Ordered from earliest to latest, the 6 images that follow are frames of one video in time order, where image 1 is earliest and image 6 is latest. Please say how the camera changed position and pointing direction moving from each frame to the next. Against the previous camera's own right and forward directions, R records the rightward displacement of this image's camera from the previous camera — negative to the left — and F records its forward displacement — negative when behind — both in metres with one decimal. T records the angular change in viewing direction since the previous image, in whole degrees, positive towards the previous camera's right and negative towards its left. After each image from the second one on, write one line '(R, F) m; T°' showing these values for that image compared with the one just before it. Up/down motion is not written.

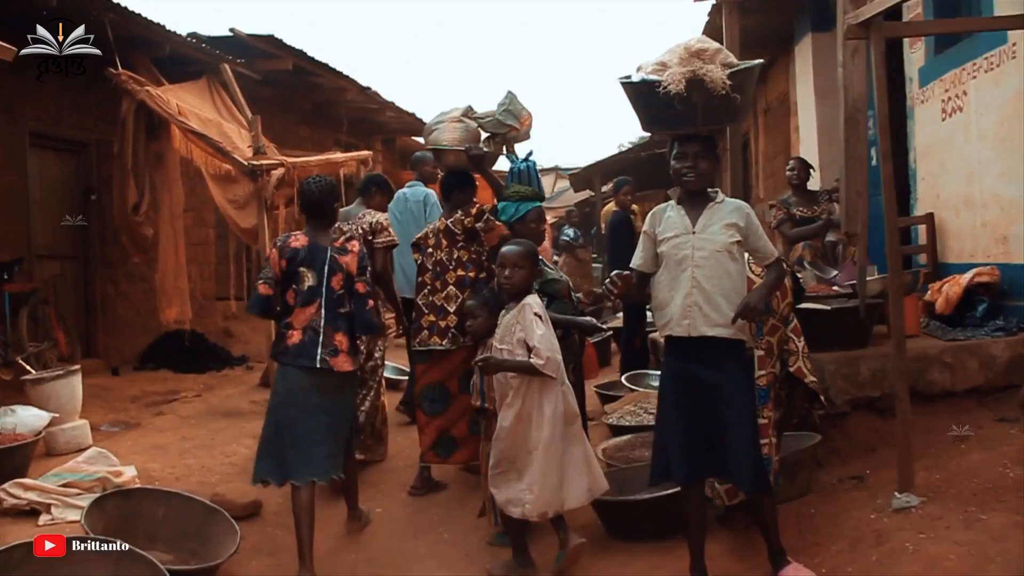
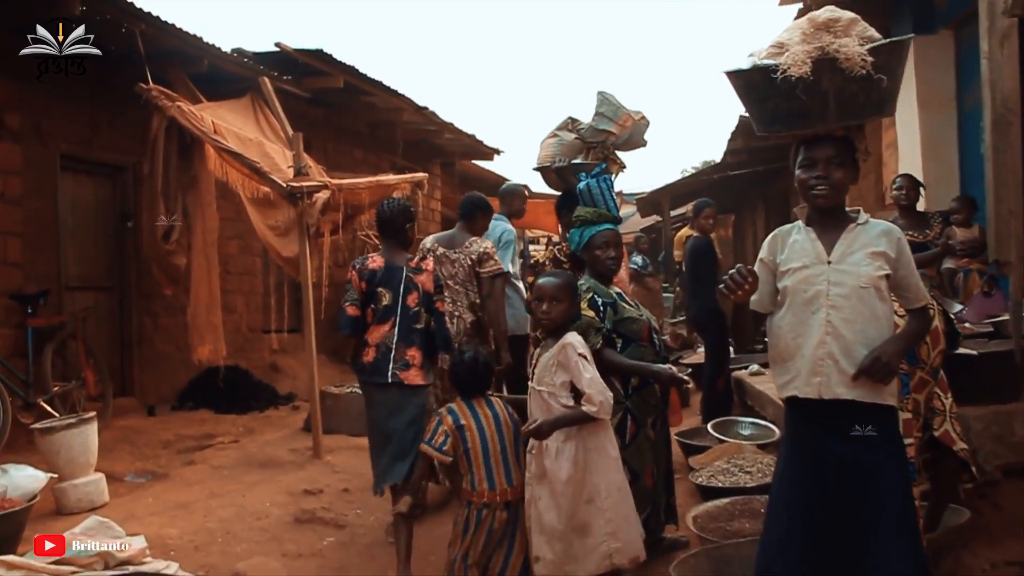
(0.0, +0.7) m; -3°
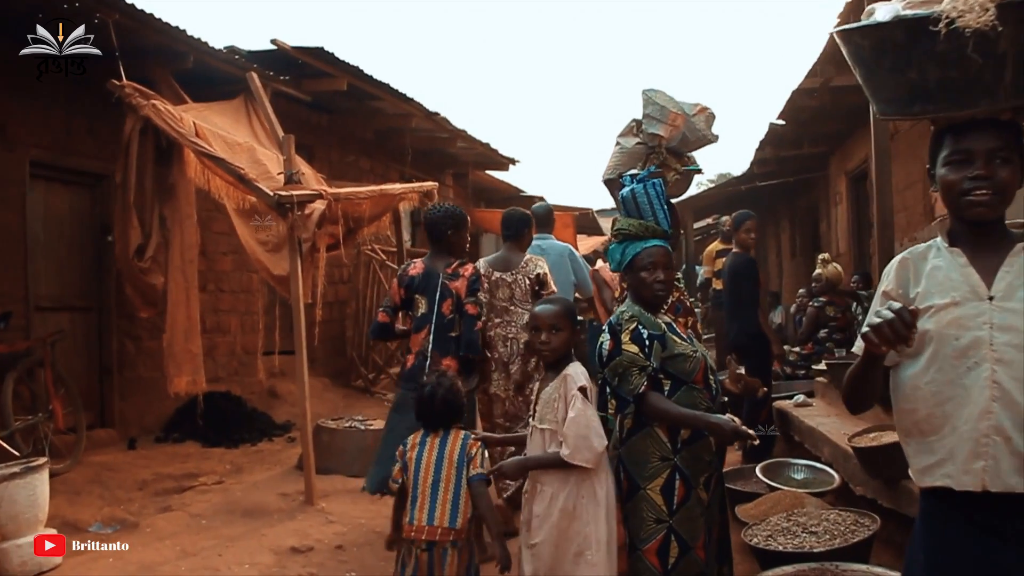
(0.0, +0.7) m; -1°
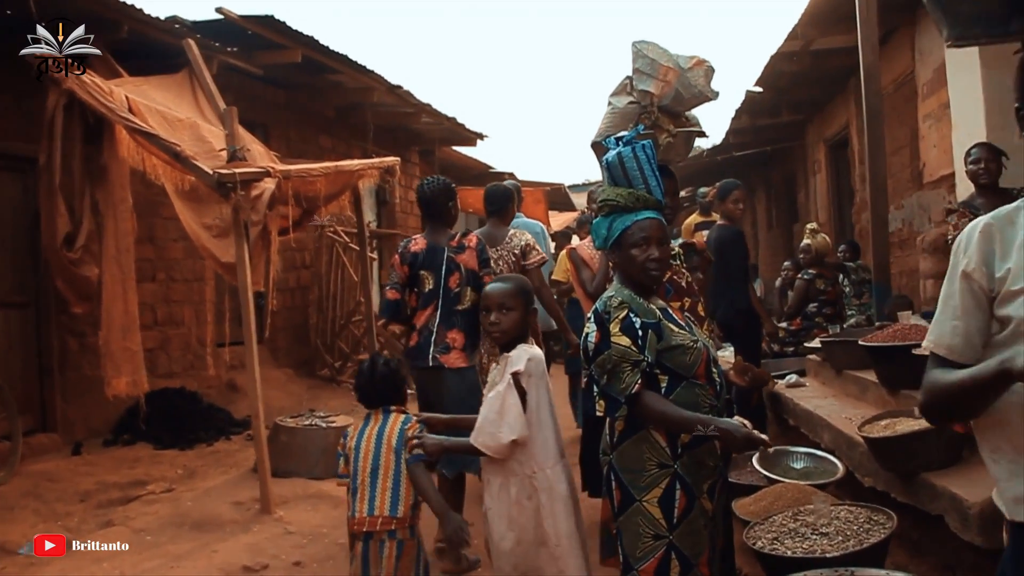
(0.0, +0.4) m; +1°
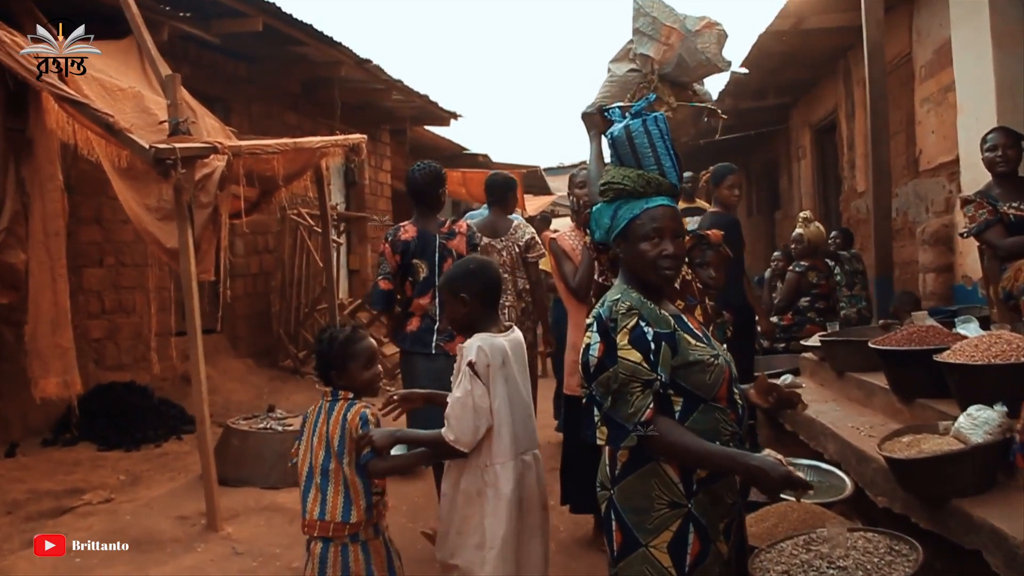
(0.0, +0.5) m; +2°
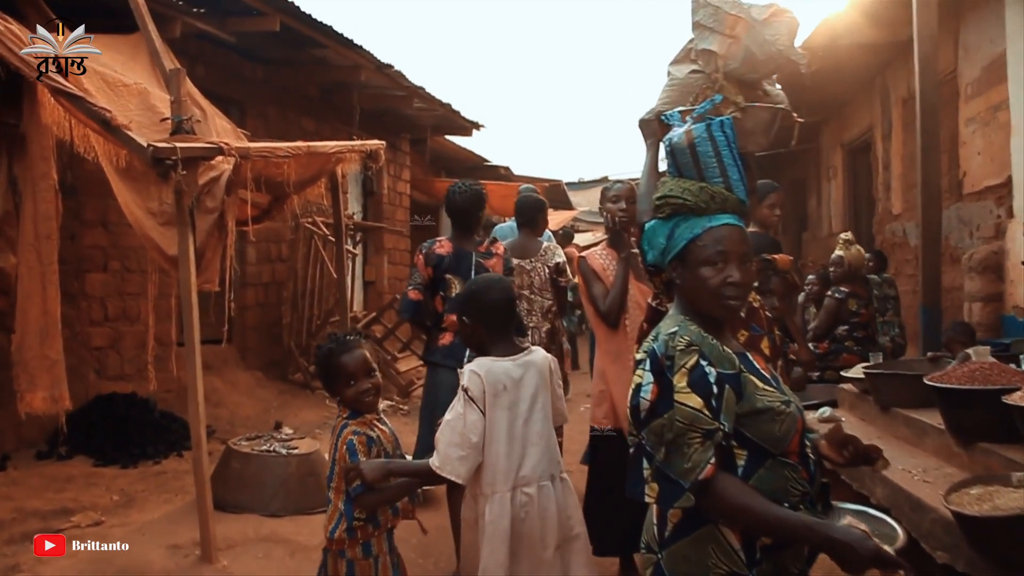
(0.0, +0.3) m; -1°
